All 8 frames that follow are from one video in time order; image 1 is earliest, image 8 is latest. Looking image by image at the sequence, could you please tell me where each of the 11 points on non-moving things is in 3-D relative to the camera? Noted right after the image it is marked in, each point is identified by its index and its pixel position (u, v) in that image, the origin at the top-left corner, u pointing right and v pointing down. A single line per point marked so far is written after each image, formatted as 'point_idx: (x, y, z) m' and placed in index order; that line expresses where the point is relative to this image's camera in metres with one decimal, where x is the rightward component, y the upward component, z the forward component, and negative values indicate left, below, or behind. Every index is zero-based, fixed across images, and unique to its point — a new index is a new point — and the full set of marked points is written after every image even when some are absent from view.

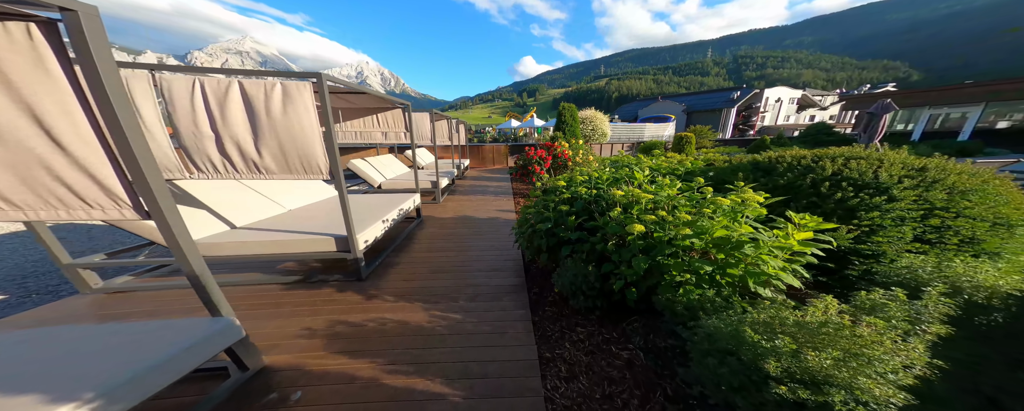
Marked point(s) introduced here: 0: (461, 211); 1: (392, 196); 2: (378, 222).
0: (-1.0, -0.1, +5.0) m
1: (-1.8, +0.1, +4.0) m
2: (-1.4, -0.2, +2.8) m
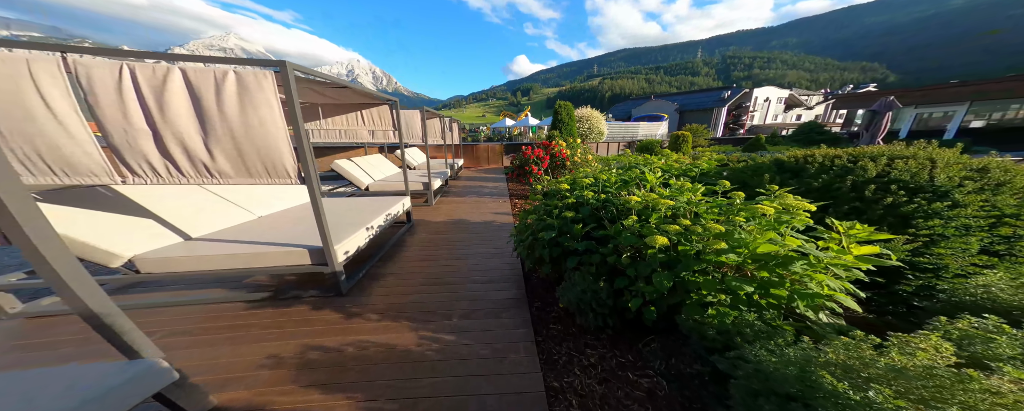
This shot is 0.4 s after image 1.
0: (-1.0, -0.2, +4.7) m
1: (-1.8, +0.1, +3.7) m
2: (-1.4, -0.2, +2.5) m
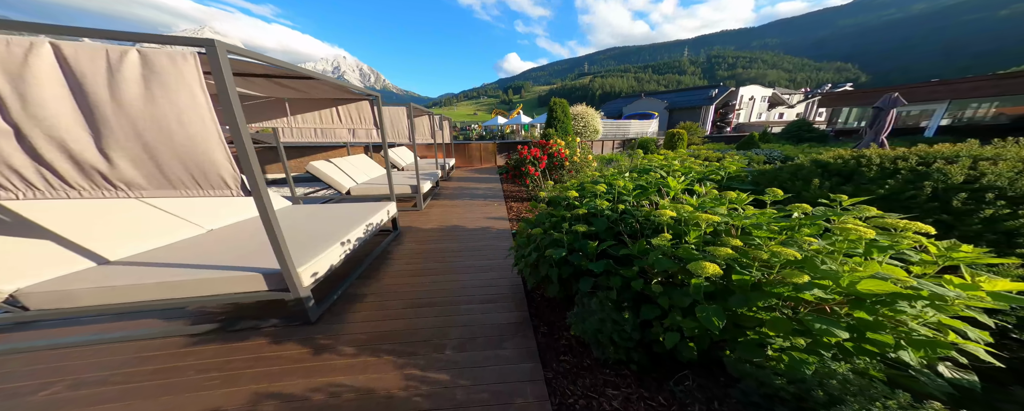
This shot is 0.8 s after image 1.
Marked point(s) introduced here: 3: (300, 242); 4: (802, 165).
0: (-1.1, -0.2, +4.3) m
1: (-1.9, 0.0, +3.3) m
2: (-1.4, -0.3, +2.2) m
3: (-1.7, -0.3, +2.2) m
4: (+2.2, +0.3, +2.0) m
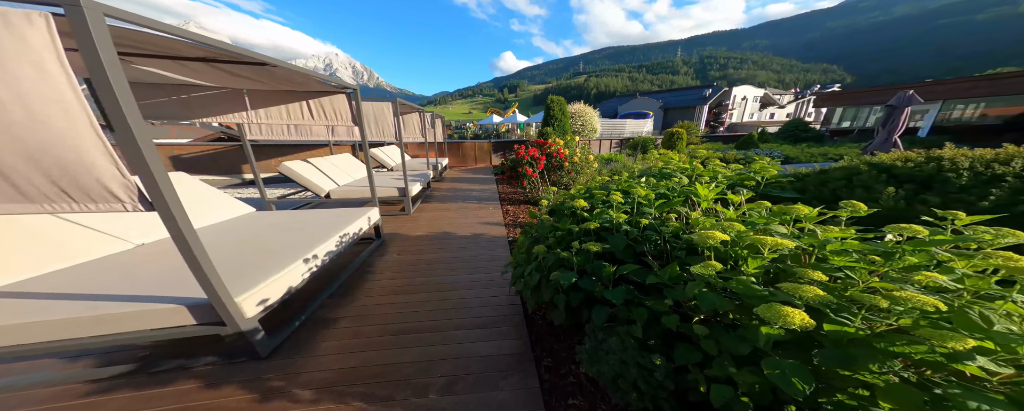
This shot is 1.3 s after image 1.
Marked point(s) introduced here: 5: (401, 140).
0: (-1.1, -0.3, +4.0) m
1: (-1.9, -0.1, +3.0) m
2: (-1.4, -0.4, +1.8) m
3: (-1.7, -0.4, +1.9) m
4: (+2.2, +0.2, +1.7) m
5: (-1.6, +0.9, +3.8) m
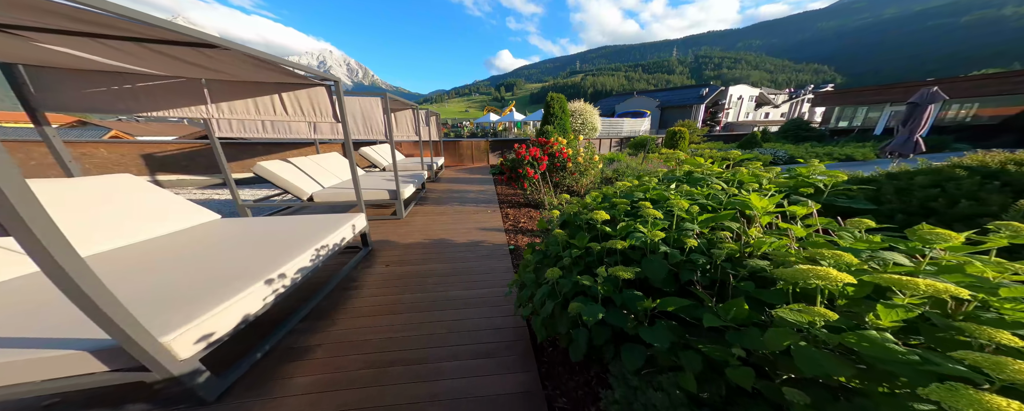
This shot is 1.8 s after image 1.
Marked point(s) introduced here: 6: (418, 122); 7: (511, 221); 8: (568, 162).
0: (-1.1, -0.3, +3.7) m
1: (-1.9, -0.1, +2.7) m
2: (-1.4, -0.4, +1.5) m
3: (-1.7, -0.4, +1.5) m
4: (+2.2, +0.2, +1.5) m
5: (-1.6, +0.9, +3.5) m
6: (-1.8, +1.6, +5.2) m
7: (0.0, -0.2, +4.0) m
8: (+0.9, +0.7, +4.3) m
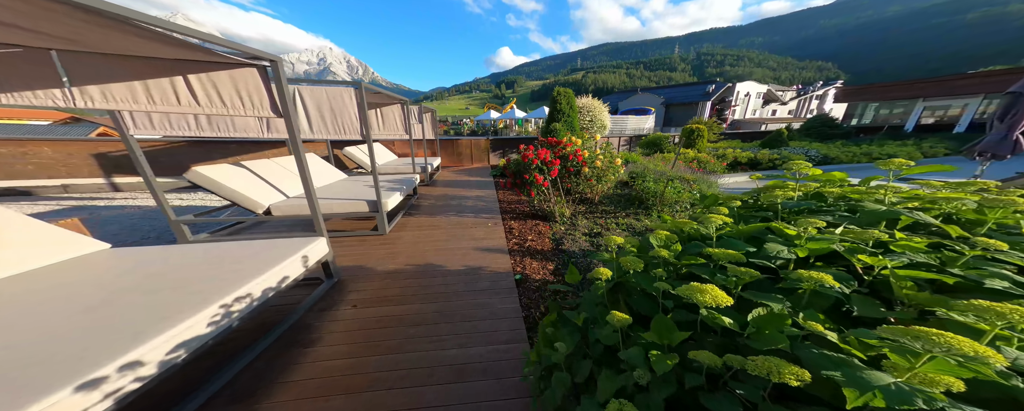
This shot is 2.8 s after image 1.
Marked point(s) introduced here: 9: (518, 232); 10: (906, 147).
0: (-1.1, -0.5, +3.0) m
1: (-1.8, -0.3, +2.0) m
2: (-1.3, -0.6, +0.8) m
3: (-1.6, -0.6, +0.9) m
4: (+2.3, 0.0, +0.8) m
5: (-1.5, +0.7, +2.8) m
6: (-1.8, +1.4, +4.5) m
7: (0.0, -0.4, +3.3) m
8: (+1.0, +0.5, +3.6) m
9: (+0.1, -0.3, +3.4) m
10: (+9.8, +1.4, +6.7) m
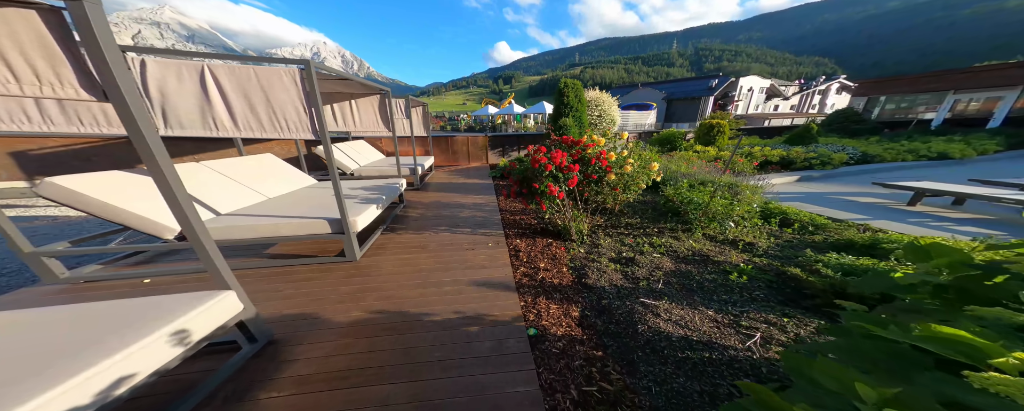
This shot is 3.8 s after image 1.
0: (-1.0, -0.7, +2.2) m
1: (-1.7, -0.5, +1.2) m
2: (-1.2, -0.8, 0.0) m
3: (-1.6, -0.8, +0.1) m
4: (+2.4, -0.2, 0.0) m
5: (-1.4, +0.5, +2.0) m
6: (-1.7, +1.3, +3.7) m
7: (+0.1, -0.6, +2.5) m
8: (+1.0, +0.4, +2.8) m
9: (+0.2, -0.5, +2.7) m
10: (+9.9, +1.3, +6.0) m
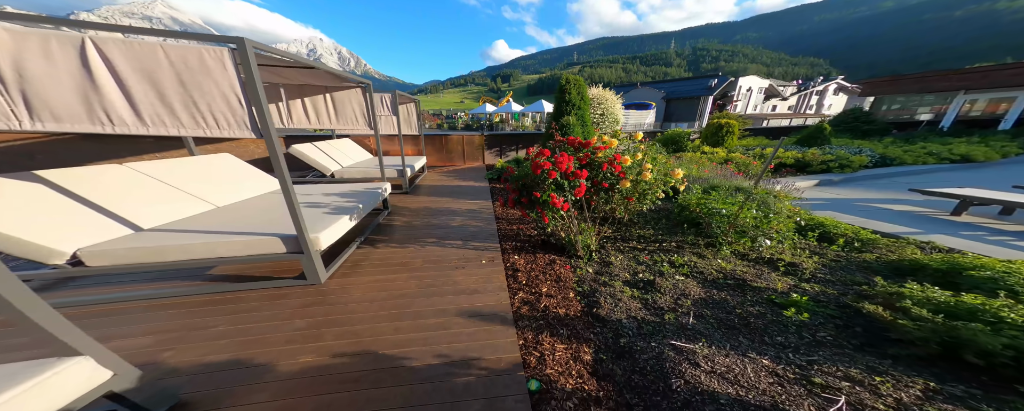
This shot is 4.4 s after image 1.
0: (-1.0, -0.8, +1.8) m
1: (-1.7, -0.6, +0.8) m
2: (-1.2, -0.9, -0.4) m
3: (-1.6, -0.9, -0.3) m
4: (+2.4, -0.3, -0.4) m
5: (-1.4, +0.4, +1.6) m
6: (-1.7, +1.2, +3.2) m
7: (+0.1, -0.7, +2.1) m
8: (+1.0, +0.3, +2.4) m
9: (+0.1, -0.6, +2.3) m
10: (+9.8, +1.2, +5.7) m
